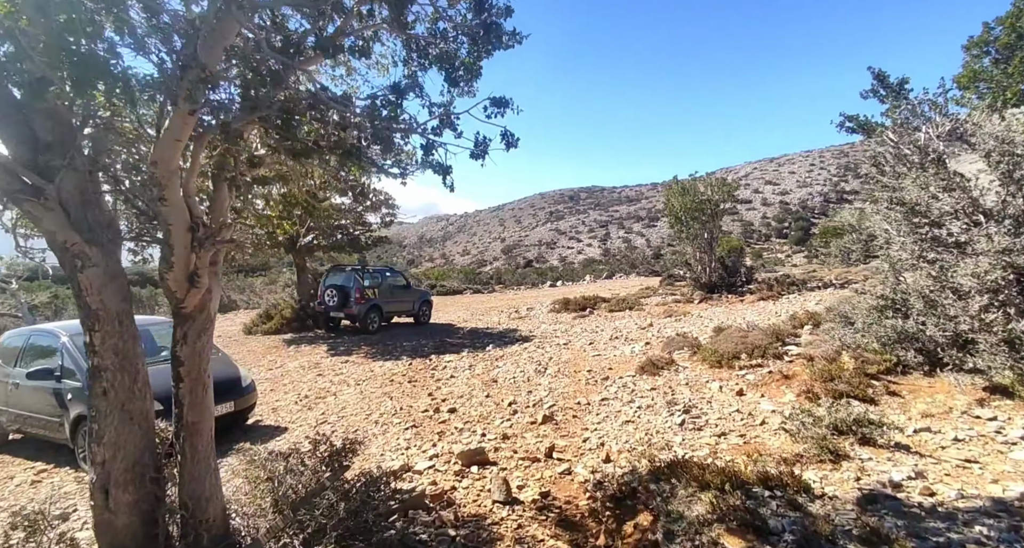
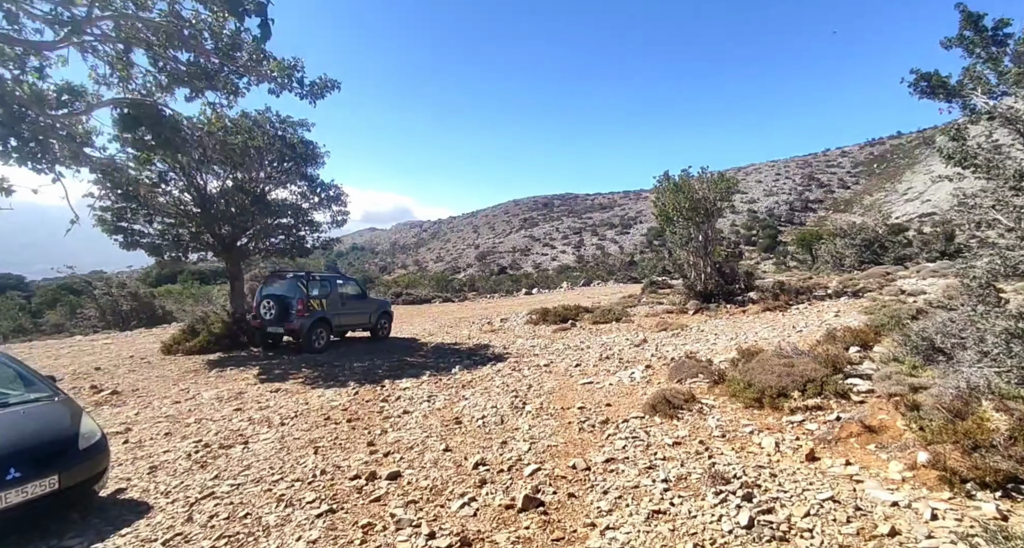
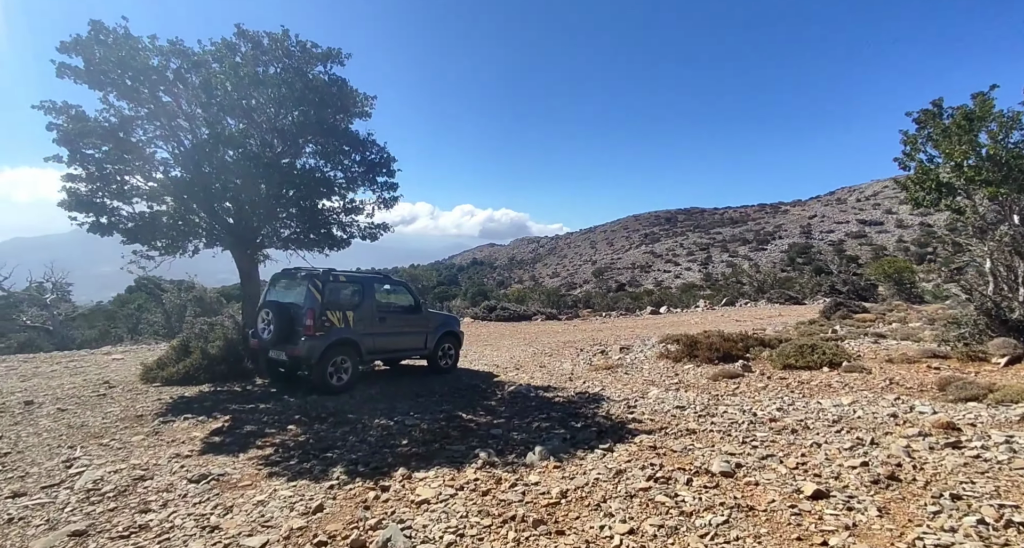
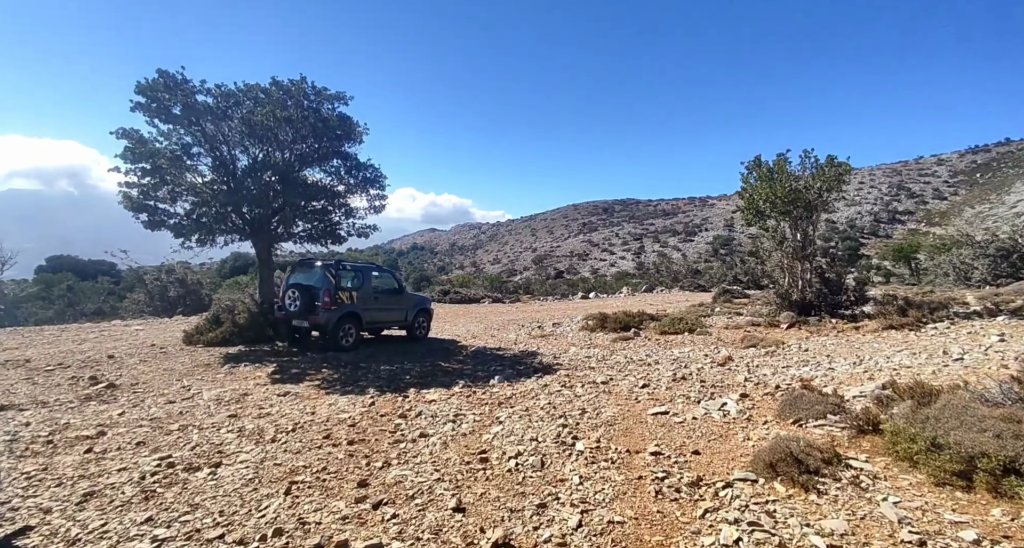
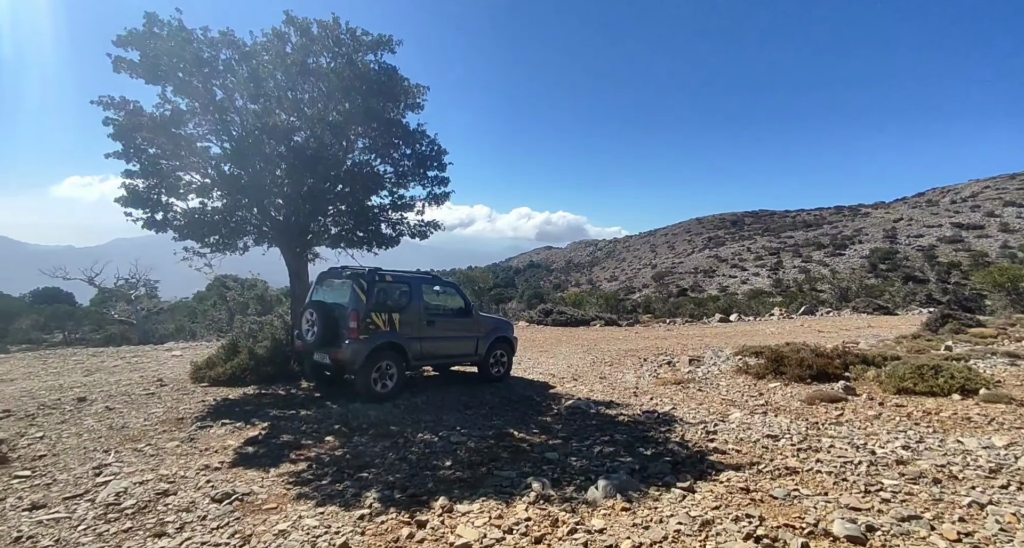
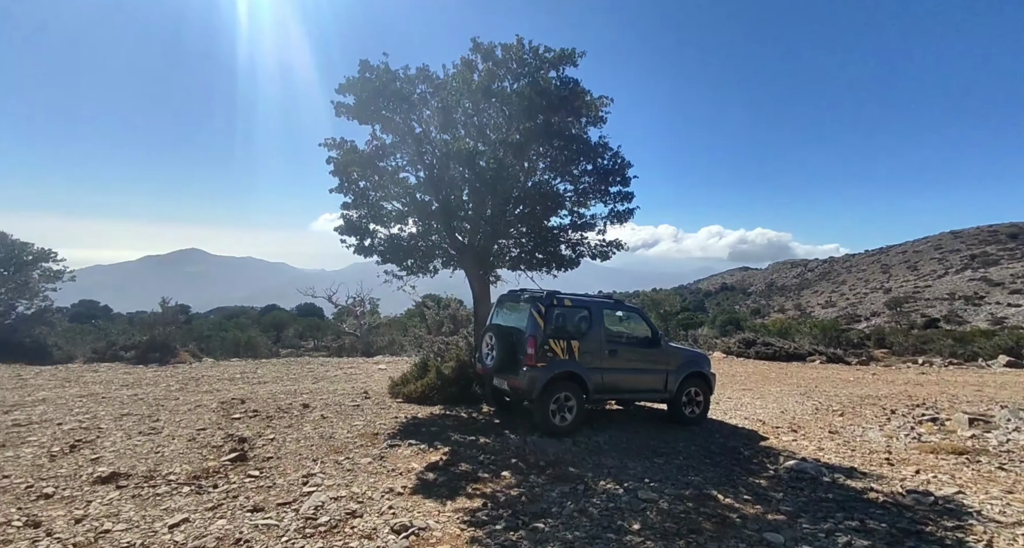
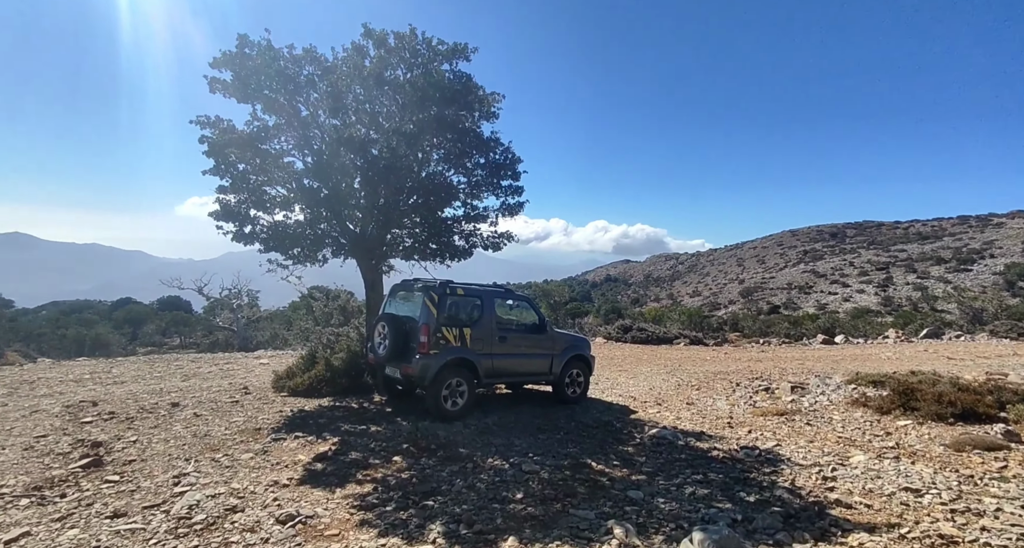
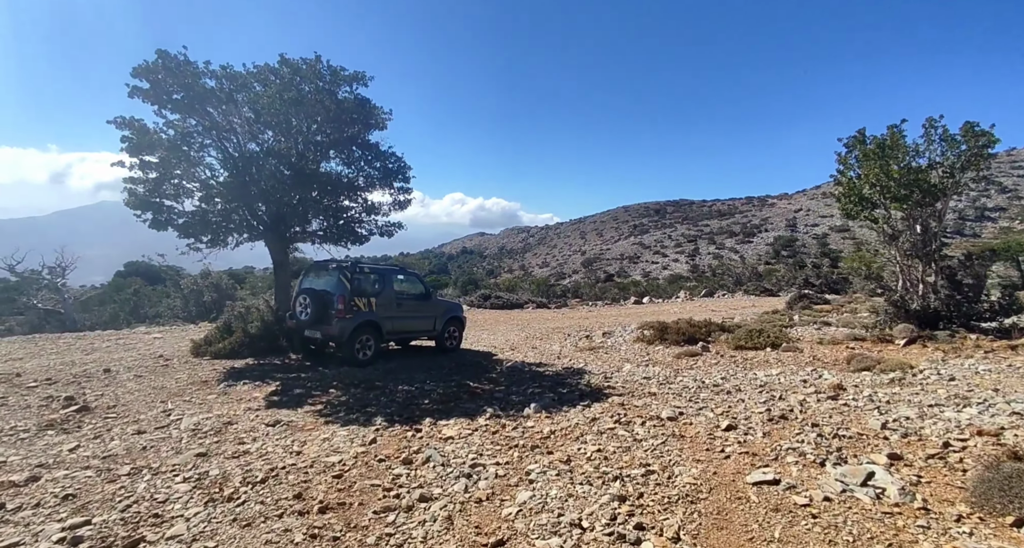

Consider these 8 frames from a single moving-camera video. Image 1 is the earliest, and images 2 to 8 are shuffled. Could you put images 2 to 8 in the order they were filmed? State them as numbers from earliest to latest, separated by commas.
2, 4, 8, 3, 5, 7, 6
